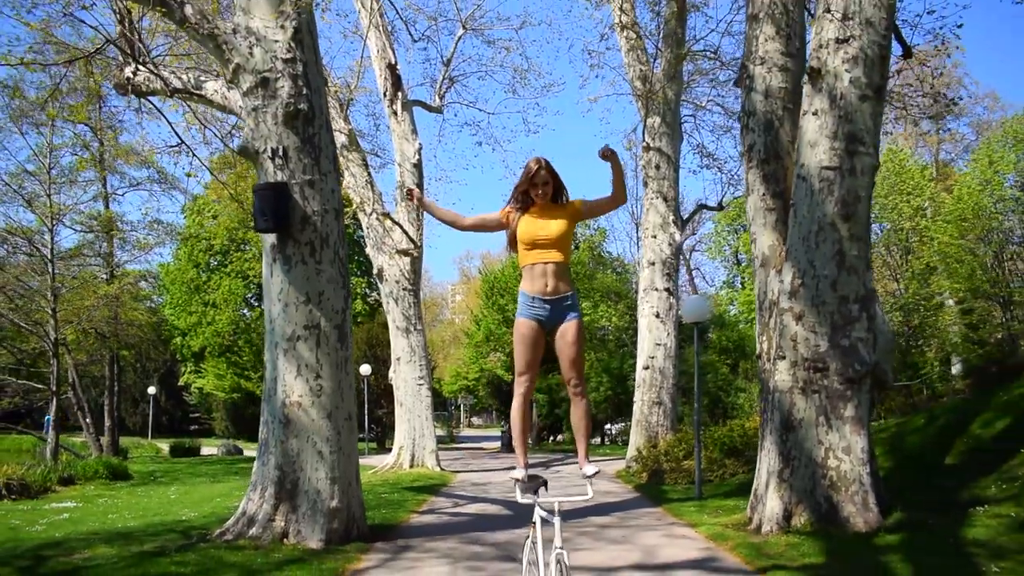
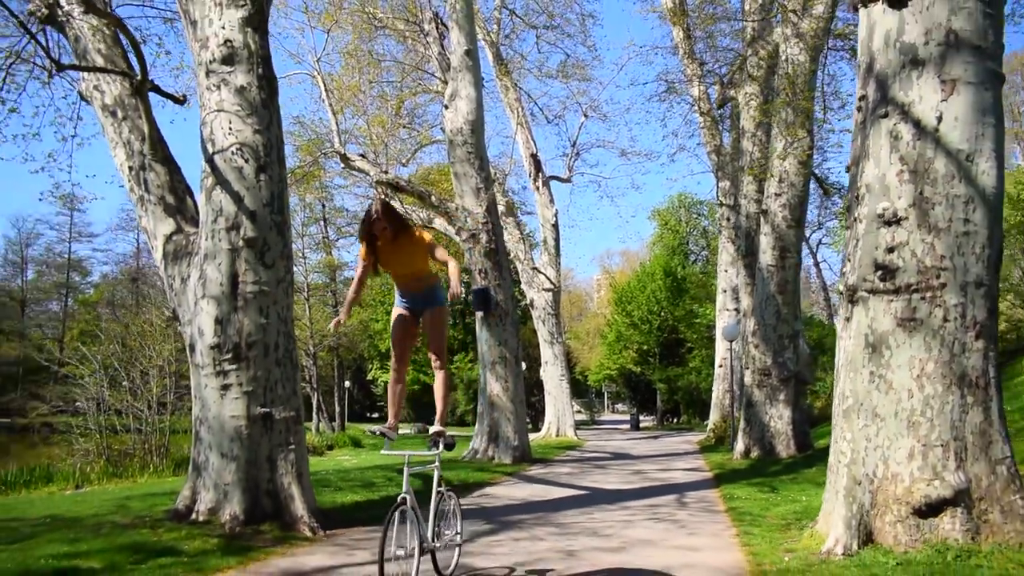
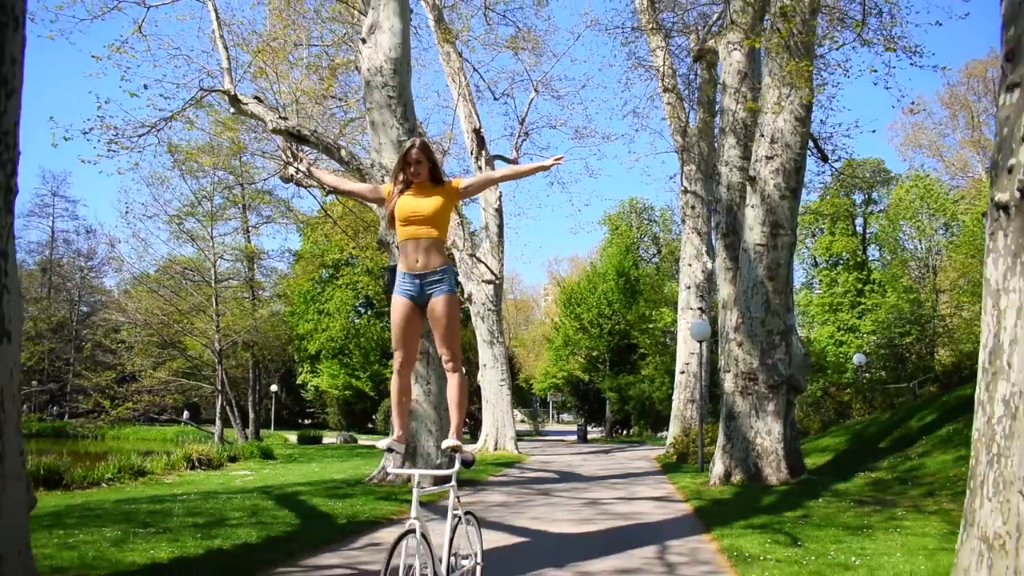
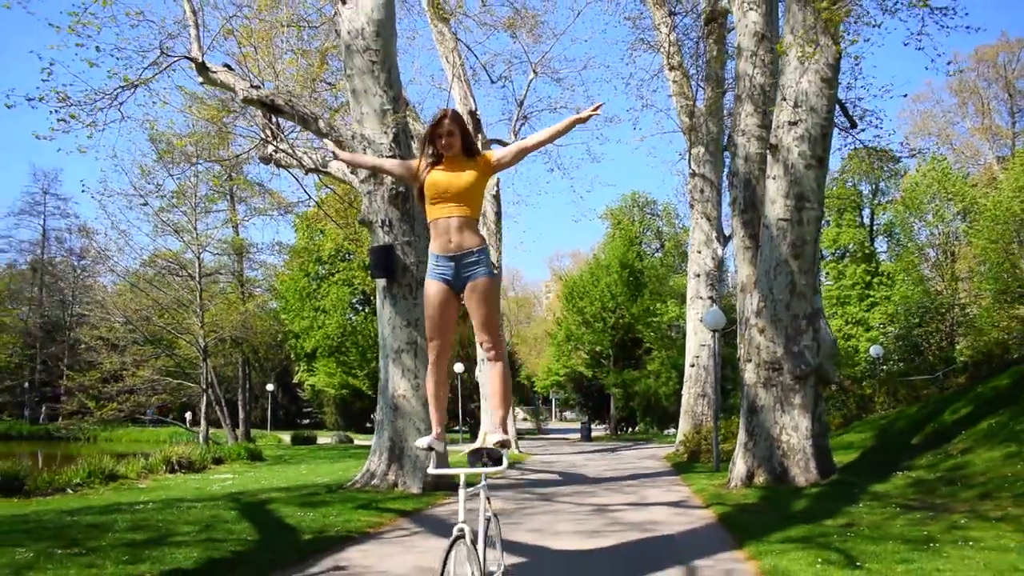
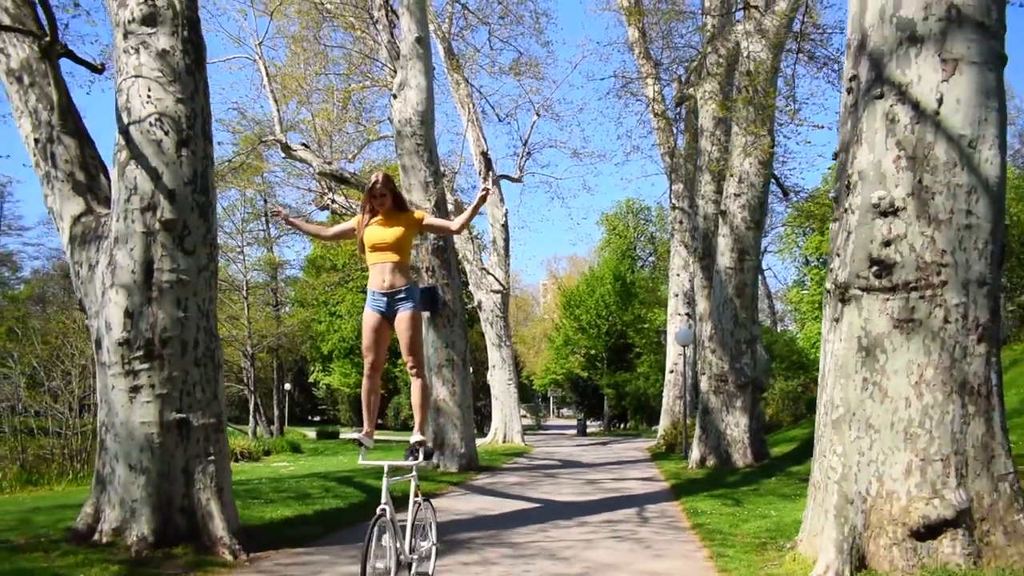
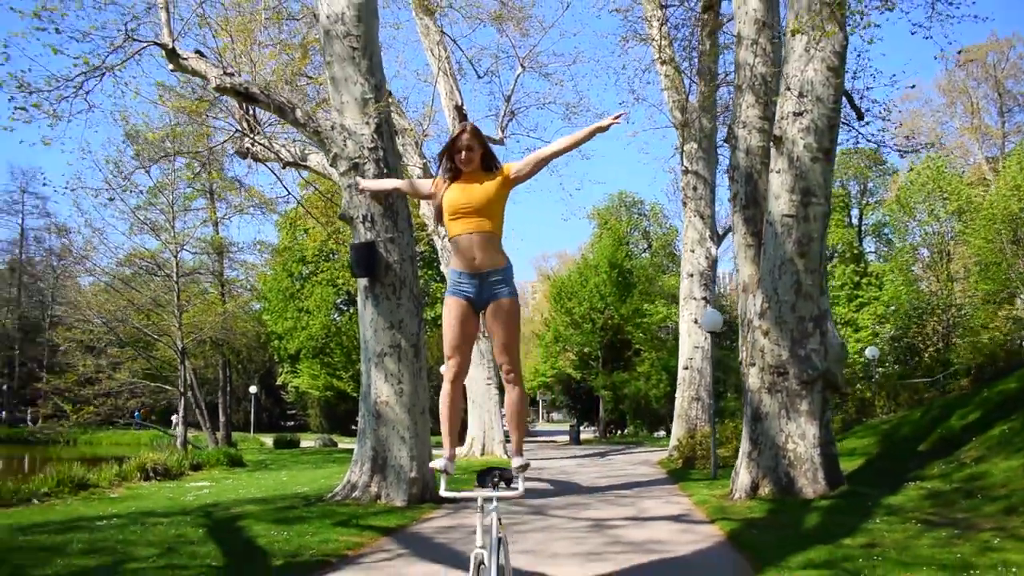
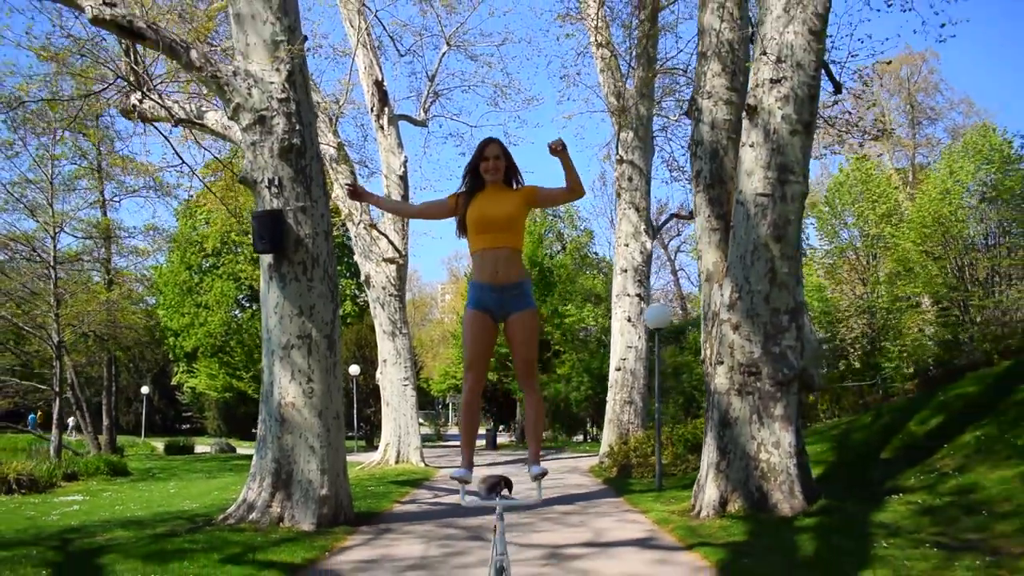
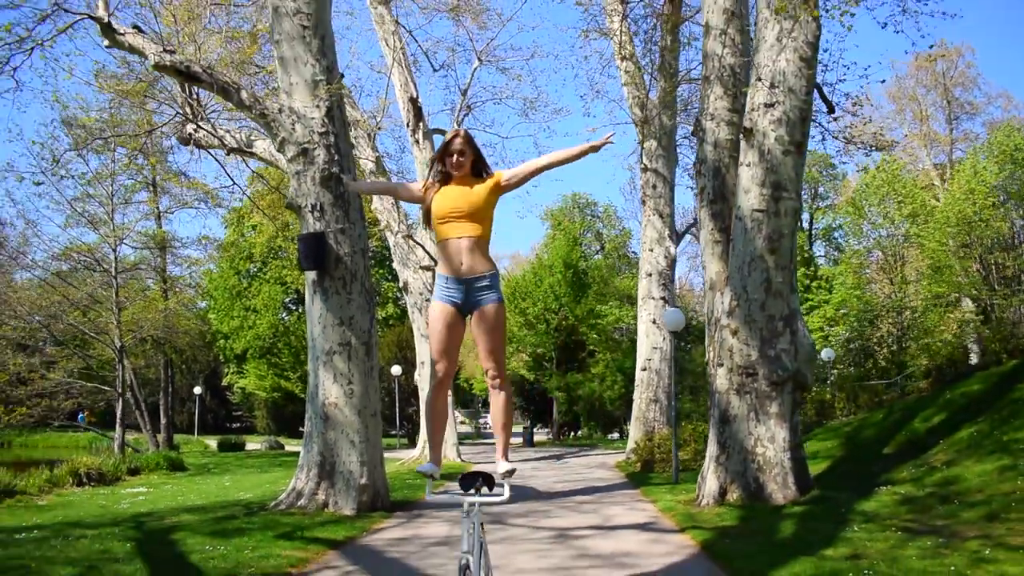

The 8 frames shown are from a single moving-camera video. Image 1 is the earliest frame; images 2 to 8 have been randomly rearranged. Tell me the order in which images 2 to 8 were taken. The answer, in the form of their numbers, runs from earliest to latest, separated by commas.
7, 8, 6, 4, 3, 5, 2
